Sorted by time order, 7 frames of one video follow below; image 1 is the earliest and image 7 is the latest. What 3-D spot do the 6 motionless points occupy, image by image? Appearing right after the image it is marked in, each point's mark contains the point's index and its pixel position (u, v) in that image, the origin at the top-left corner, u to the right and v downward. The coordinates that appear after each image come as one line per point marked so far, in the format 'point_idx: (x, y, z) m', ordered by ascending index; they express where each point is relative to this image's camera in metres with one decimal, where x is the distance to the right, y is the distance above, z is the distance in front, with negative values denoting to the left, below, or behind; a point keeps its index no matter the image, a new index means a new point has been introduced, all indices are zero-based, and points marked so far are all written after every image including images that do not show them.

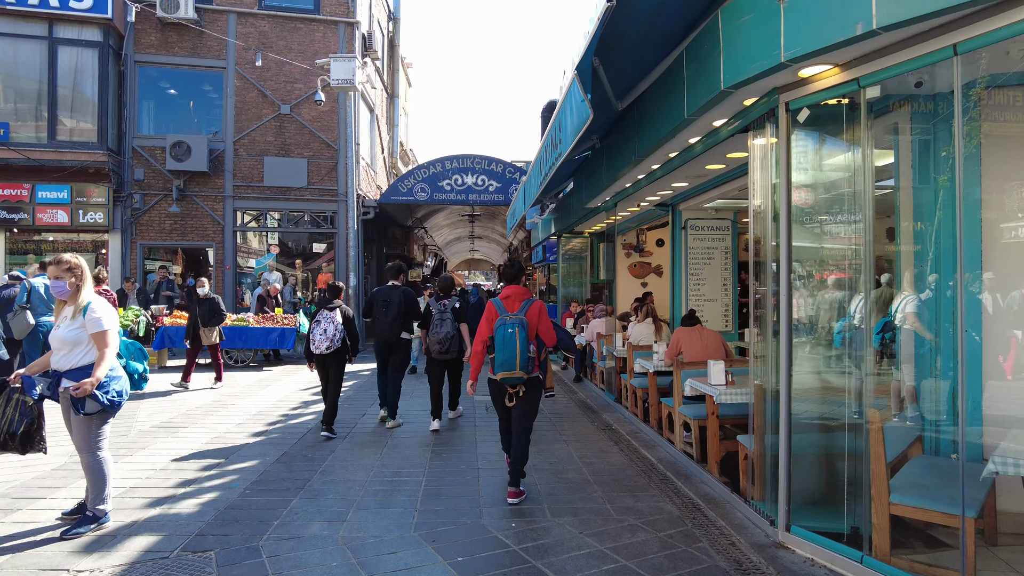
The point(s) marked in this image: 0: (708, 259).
0: (+2.1, +0.3, +8.7) m
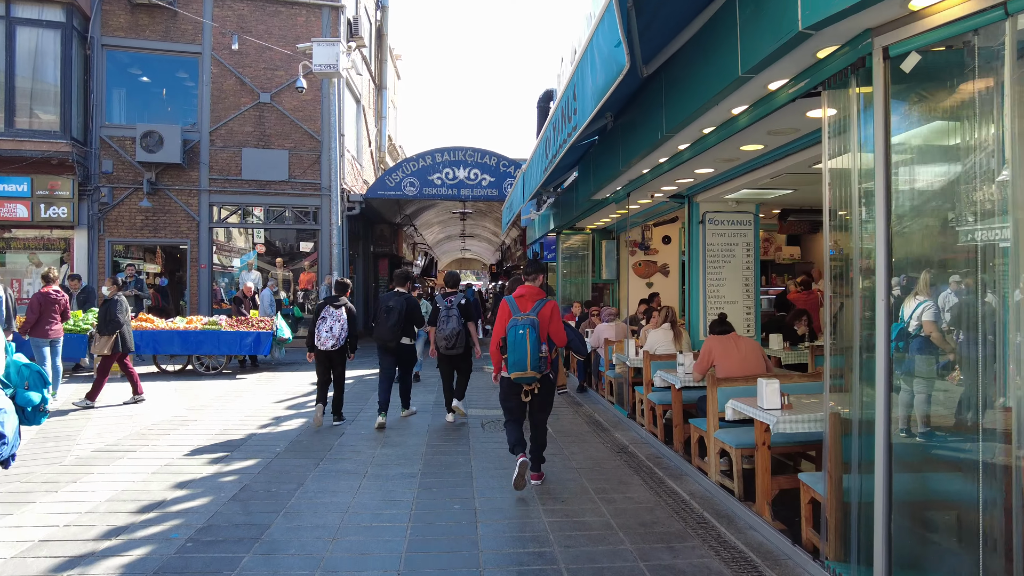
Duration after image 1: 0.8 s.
0: (+2.1, +0.3, +7.8) m
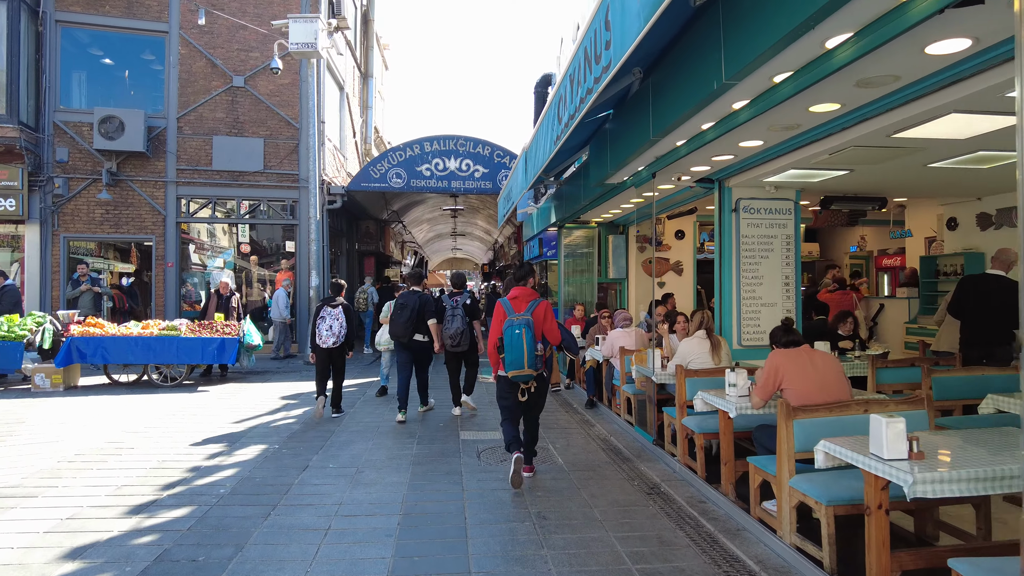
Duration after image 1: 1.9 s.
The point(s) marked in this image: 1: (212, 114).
0: (+2.1, +0.3, +6.7) m
1: (-4.9, +2.9, +13.5) m
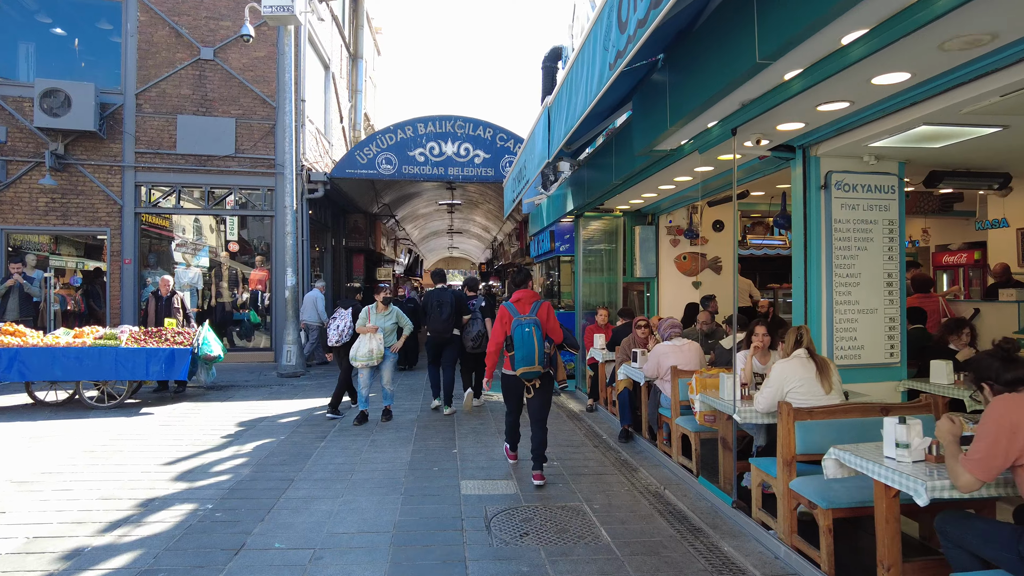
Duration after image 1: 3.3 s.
0: (+2.2, +0.3, +5.1) m
1: (-4.9, +2.9, +11.8) m
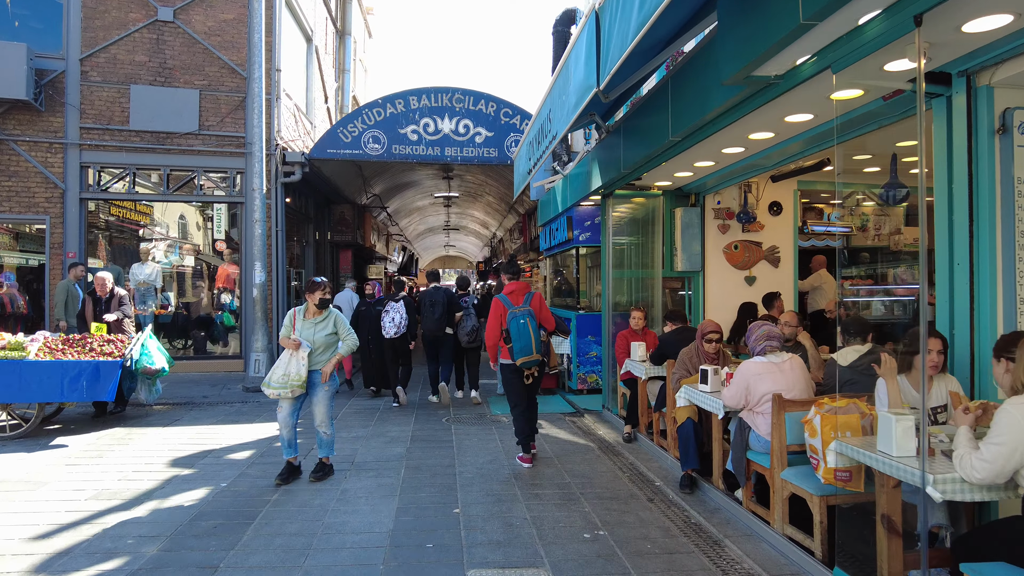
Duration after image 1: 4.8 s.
0: (+2.3, +0.3, +3.4) m
1: (-4.8, +2.9, +10.2) m
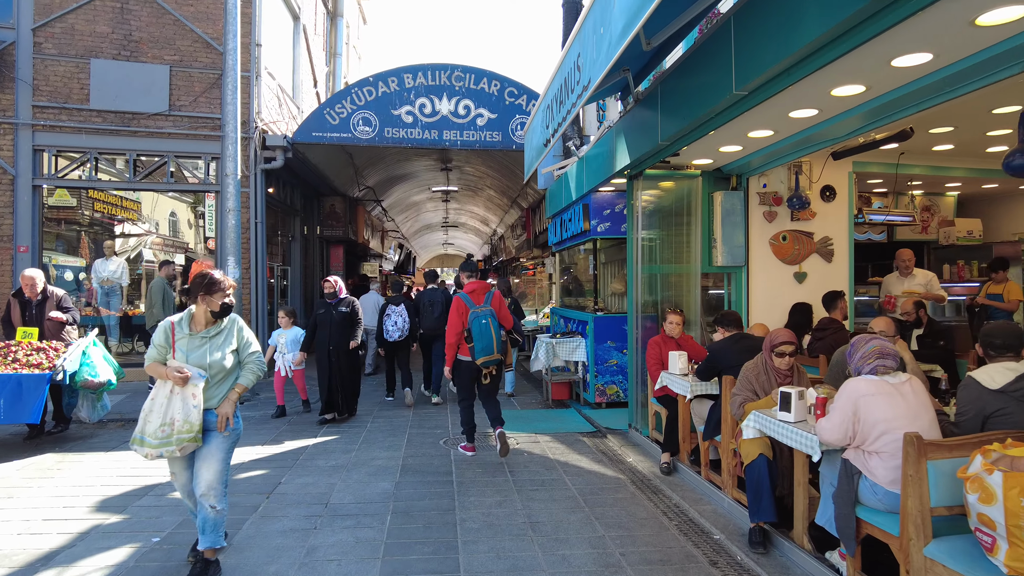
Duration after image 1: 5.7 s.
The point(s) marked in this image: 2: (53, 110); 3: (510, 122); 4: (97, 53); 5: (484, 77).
0: (+2.4, +0.3, +2.4) m
1: (-4.7, +2.9, +9.1) m
2: (-5.0, +2.0, +9.0) m
3: (0.0, +2.1, +10.2) m
4: (-4.6, +2.6, +9.1) m
5: (-0.3, +2.6, +10.1) m
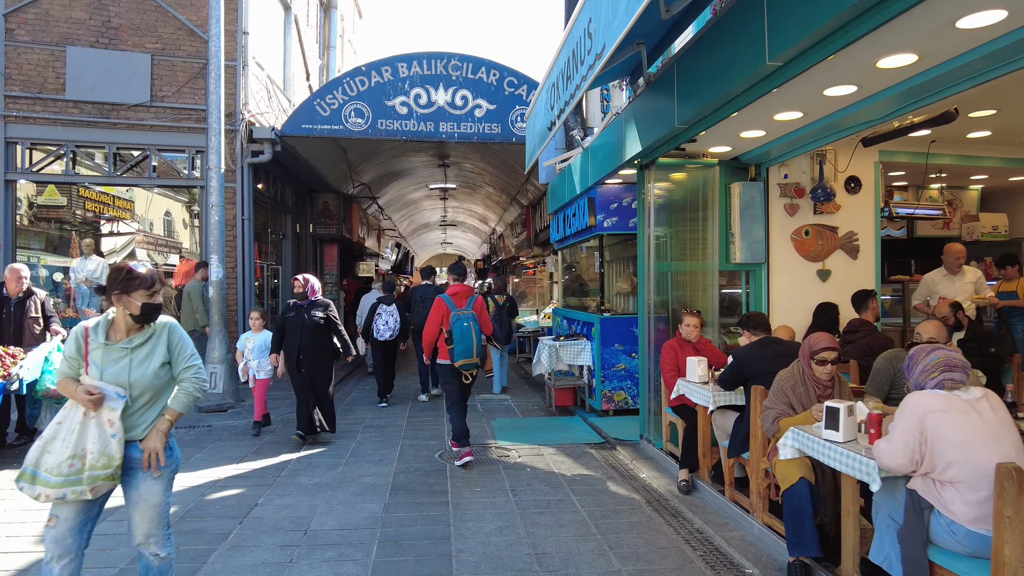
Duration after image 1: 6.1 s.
0: (+2.4, +0.4, +1.9) m
1: (-4.7, +2.9, +8.6) m
2: (-5.0, +1.9, +8.5) m
3: (0.0, +2.1, +9.7) m
4: (-4.6, +2.6, +8.6) m
5: (-0.3, +2.6, +9.6) m
